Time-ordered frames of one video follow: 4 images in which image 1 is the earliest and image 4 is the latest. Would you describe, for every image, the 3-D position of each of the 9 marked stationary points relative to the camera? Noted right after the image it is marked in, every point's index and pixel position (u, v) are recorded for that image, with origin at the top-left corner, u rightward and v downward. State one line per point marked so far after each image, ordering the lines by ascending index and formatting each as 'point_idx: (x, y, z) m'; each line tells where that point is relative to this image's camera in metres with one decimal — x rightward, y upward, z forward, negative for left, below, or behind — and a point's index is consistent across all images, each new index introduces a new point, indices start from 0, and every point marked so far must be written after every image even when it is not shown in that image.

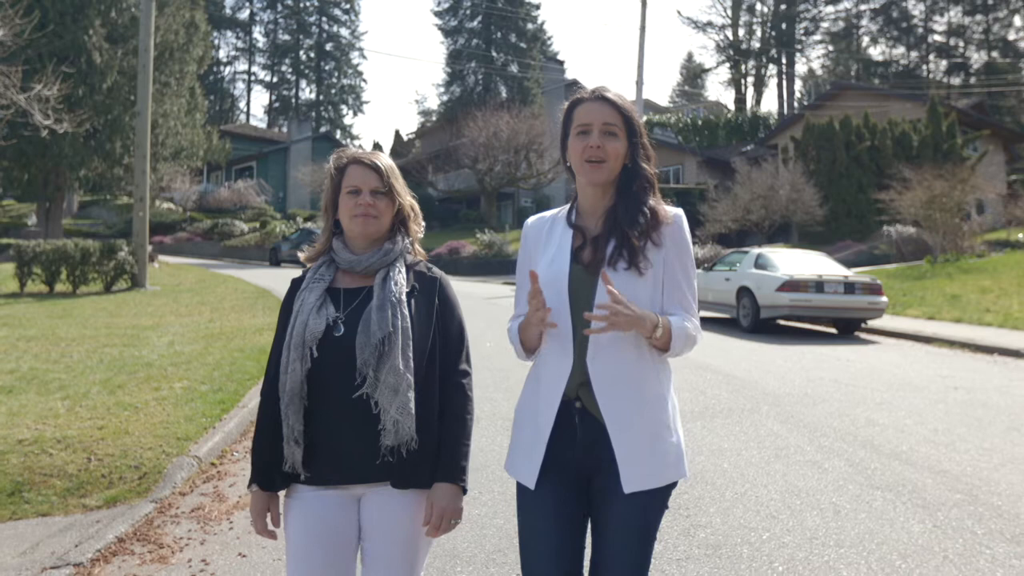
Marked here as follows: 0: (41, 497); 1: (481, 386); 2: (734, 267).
0: (-3.0, -1.3, +6.2) m
1: (-0.3, -1.1, +10.7) m
2: (+3.8, +0.4, +16.6) m
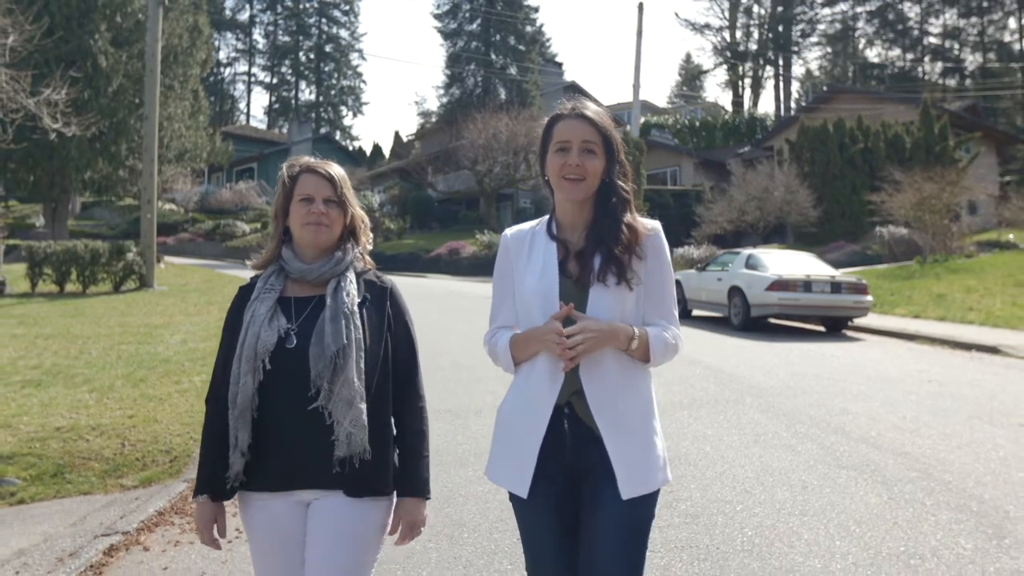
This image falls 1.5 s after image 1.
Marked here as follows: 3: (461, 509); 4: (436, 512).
0: (-3.0, -1.3, +6.8) m
1: (-0.3, -1.1, +11.3) m
2: (+3.8, +0.4, +17.2) m
3: (-0.3, -1.3, +5.9) m
4: (-0.4, -1.3, +6.0) m
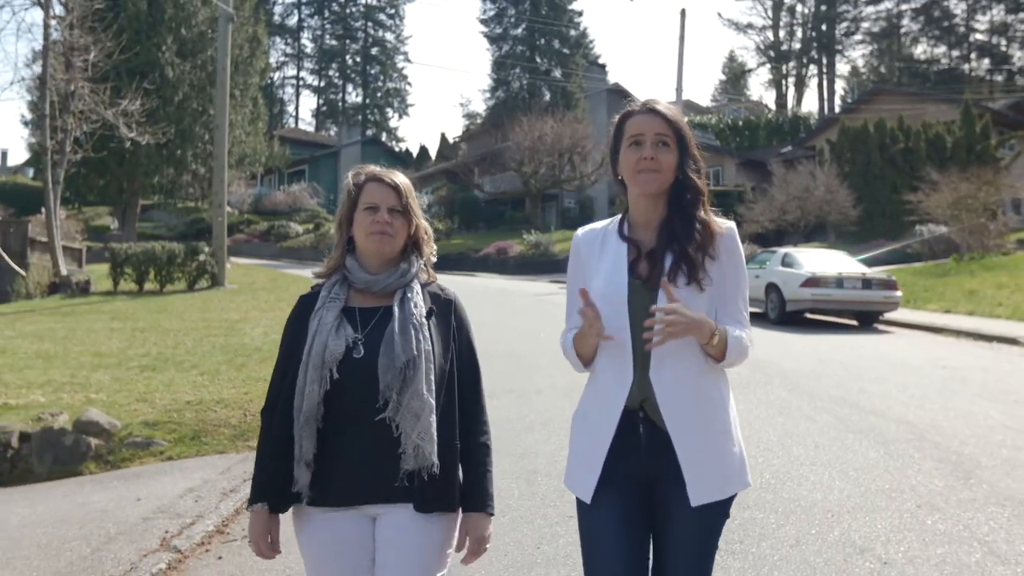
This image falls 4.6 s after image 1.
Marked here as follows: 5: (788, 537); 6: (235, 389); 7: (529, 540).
0: (-2.5, -1.3, +8.2) m
1: (+0.4, -1.0, +12.6) m
2: (+4.7, +0.4, +18.3) m
3: (+0.2, -1.3, +7.3) m
4: (0.0, -1.3, +7.3) m
5: (+1.4, -1.2, +4.8) m
6: (-2.8, -1.0, +9.8) m
7: (+0.1, -1.4, +5.5) m
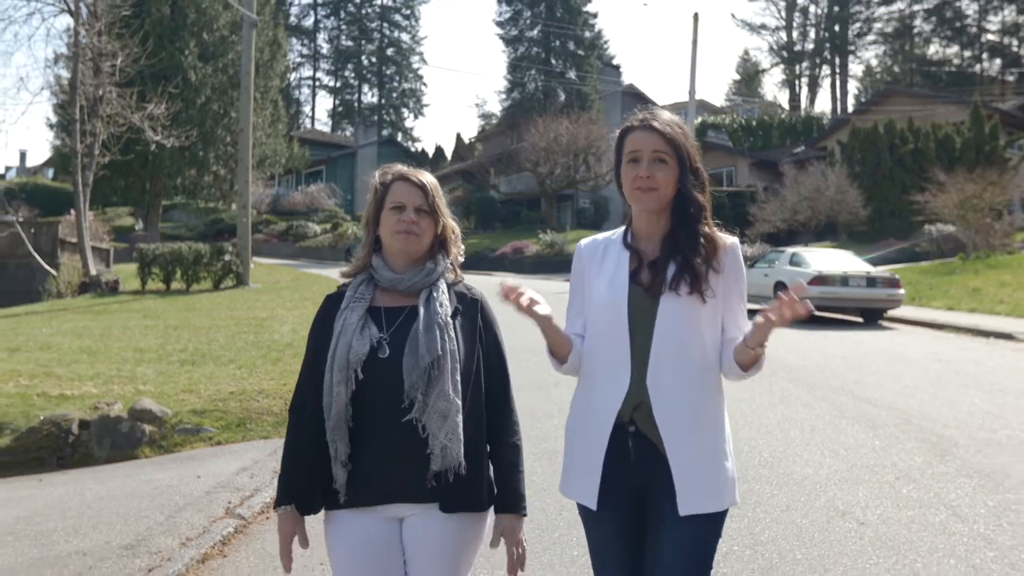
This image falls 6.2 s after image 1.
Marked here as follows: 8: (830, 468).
0: (-2.3, -1.3, +8.9) m
1: (+0.6, -1.0, +13.2) m
2: (+5.1, +0.5, +18.9) m
3: (+0.3, -1.3, +7.9) m
4: (+0.2, -1.3, +8.0) m
5: (+1.5, -1.2, +5.4) m
6: (-2.6, -1.0, +10.5) m
7: (+0.3, -1.4, +6.2) m
8: (+2.0, -1.2, +6.2) m
